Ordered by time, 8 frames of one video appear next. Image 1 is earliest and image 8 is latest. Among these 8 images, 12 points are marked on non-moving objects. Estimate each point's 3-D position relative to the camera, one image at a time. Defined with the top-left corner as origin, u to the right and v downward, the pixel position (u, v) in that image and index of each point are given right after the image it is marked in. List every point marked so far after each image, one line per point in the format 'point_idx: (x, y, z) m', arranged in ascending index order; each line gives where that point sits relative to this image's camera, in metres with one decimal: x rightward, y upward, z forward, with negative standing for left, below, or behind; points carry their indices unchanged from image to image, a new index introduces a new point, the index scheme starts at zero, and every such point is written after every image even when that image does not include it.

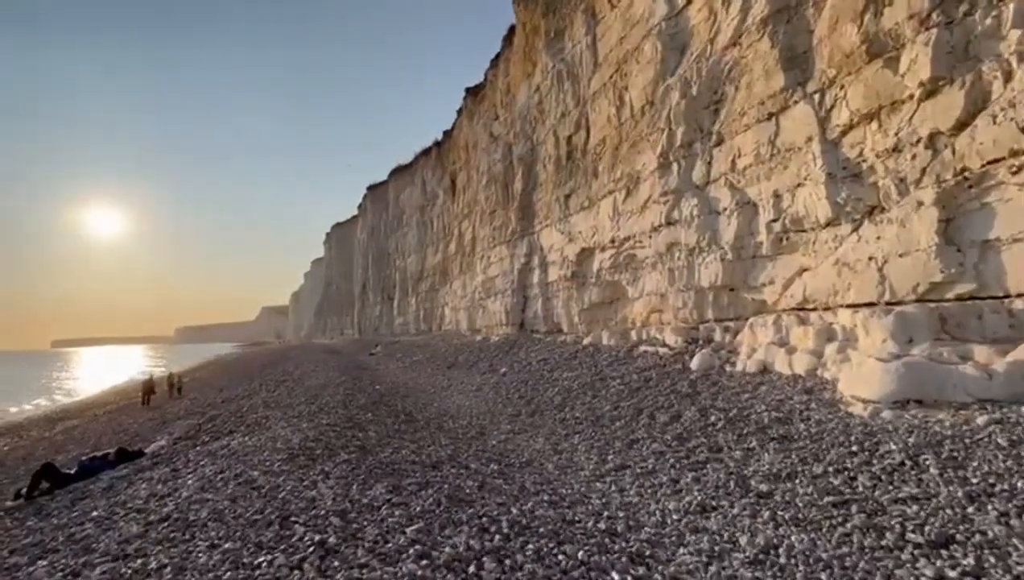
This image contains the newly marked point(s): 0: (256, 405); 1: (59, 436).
0: (-5.4, -2.5, +10.3) m
1: (-17.0, -5.5, +18.2) m
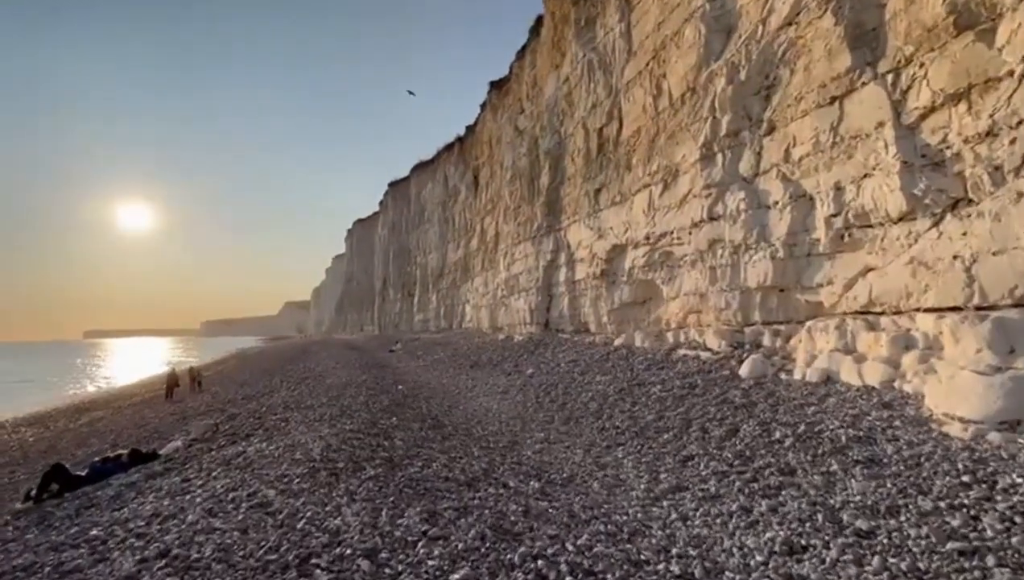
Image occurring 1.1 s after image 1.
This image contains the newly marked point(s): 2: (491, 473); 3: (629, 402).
0: (-4.8, -2.4, +9.9) m
1: (-16.1, -5.2, +18.2) m
2: (-0.2, -2.0, +5.4) m
3: (+2.1, -2.1, +8.9) m
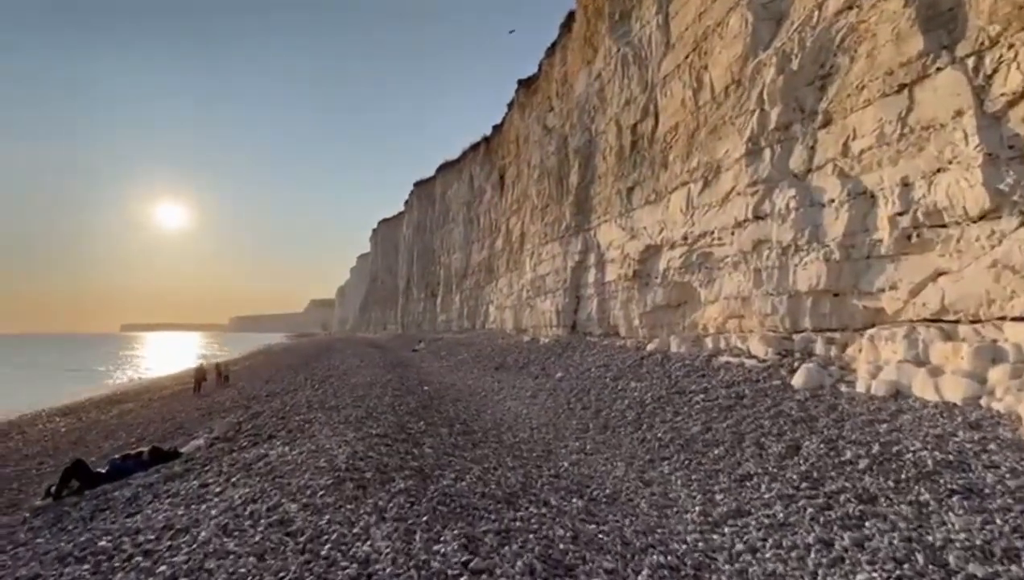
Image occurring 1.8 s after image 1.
0: (-4.2, -2.3, +9.6) m
1: (-15.2, -4.9, +18.4) m
2: (+0.2, -2.0, +4.9) m
3: (+2.7, -2.1, +8.3) m
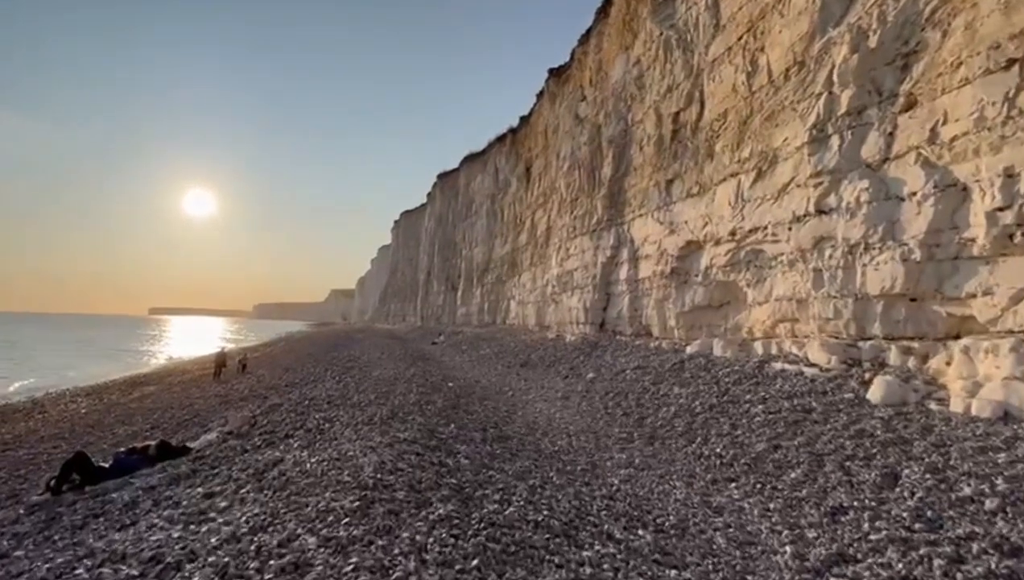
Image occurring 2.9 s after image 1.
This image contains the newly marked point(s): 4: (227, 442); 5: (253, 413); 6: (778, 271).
0: (-3.6, -2.0, +9.0) m
1: (-14.3, -4.3, +18.2) m
2: (+0.6, -1.9, +4.2) m
3: (+3.3, -2.1, +7.5) m
4: (-3.8, -2.0, +6.4) m
5: (-4.5, -2.2, +8.5) m
6: (+6.1, +0.4, +11.2) m
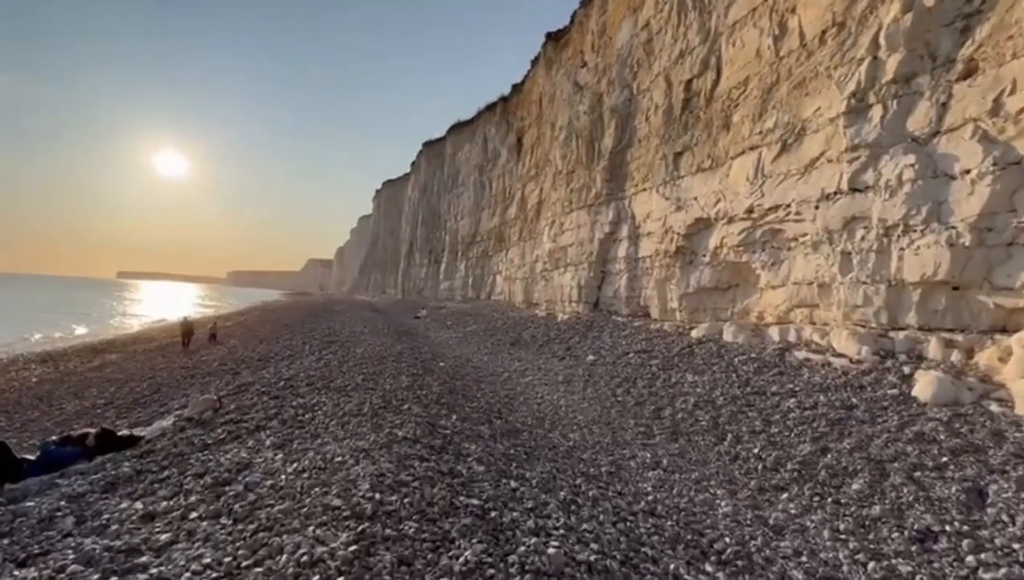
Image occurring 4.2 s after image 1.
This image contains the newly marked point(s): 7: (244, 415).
0: (-3.5, -1.5, +7.9) m
1: (-14.7, -2.9, +16.9) m
2: (+0.9, -1.7, +3.3) m
3: (+3.4, -1.8, +6.7) m
4: (-3.6, -1.5, +5.4) m
5: (-4.5, -1.6, +7.4) m
6: (+6.2, +0.8, +10.5) m
7: (-3.2, -1.5, +5.9) m
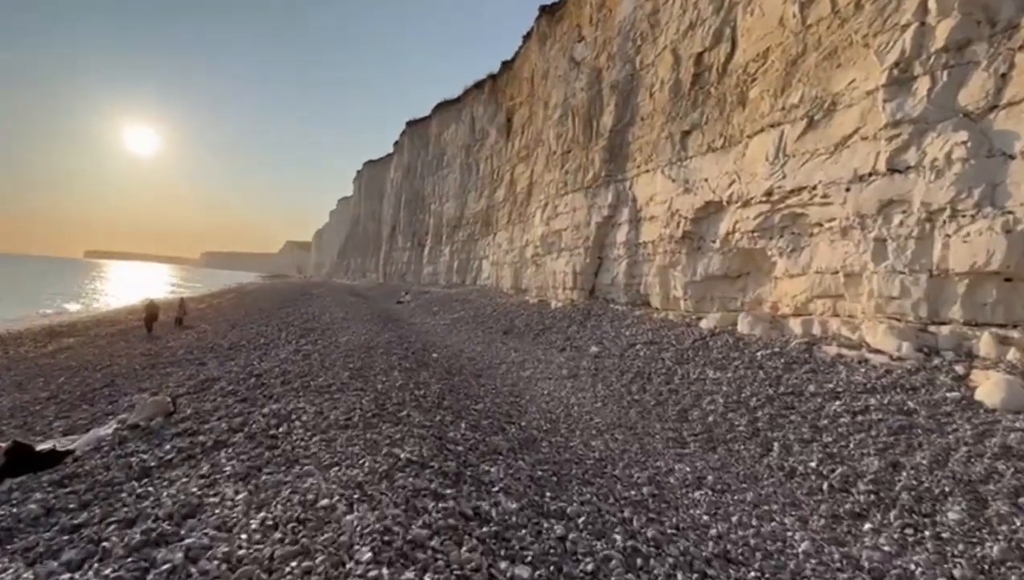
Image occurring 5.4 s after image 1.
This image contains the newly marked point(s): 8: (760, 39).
0: (-3.4, -1.2, +6.9) m
1: (-14.9, -2.2, +15.4) m
2: (+1.1, -1.7, +2.4) m
3: (+3.5, -1.6, +5.9) m
4: (-3.4, -1.3, +4.3) m
5: (-4.3, -1.3, +6.3) m
6: (+6.2, +1.0, +9.7) m
7: (-3.0, -1.3, +4.8) m
8: (+6.0, +6.0, +11.7) m
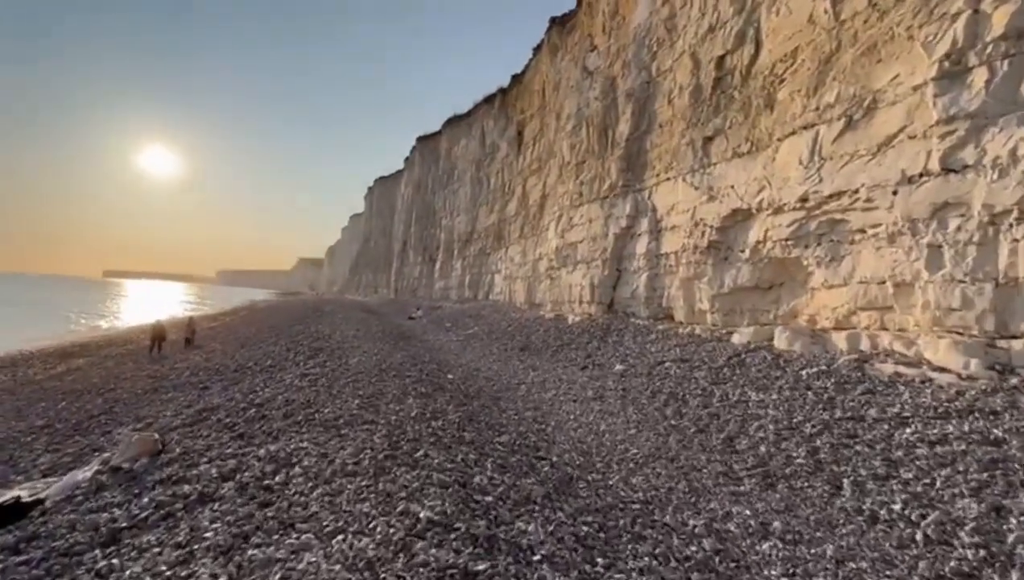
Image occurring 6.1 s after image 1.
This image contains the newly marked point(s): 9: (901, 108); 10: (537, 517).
0: (-3.1, -1.4, +6.3) m
1: (-14.4, -2.8, +15.0) m
2: (+1.4, -1.7, +1.7) m
3: (+3.8, -1.8, +5.2) m
4: (-3.1, -1.5, +3.7) m
5: (-4.0, -1.6, +5.7) m
6: (+6.6, +0.8, +9.0) m
7: (-2.8, -1.5, +4.2) m
8: (+6.3, +5.8, +11.1) m
9: (+6.7, +3.1, +8.4) m
10: (+0.1, -1.5, +3.6) m
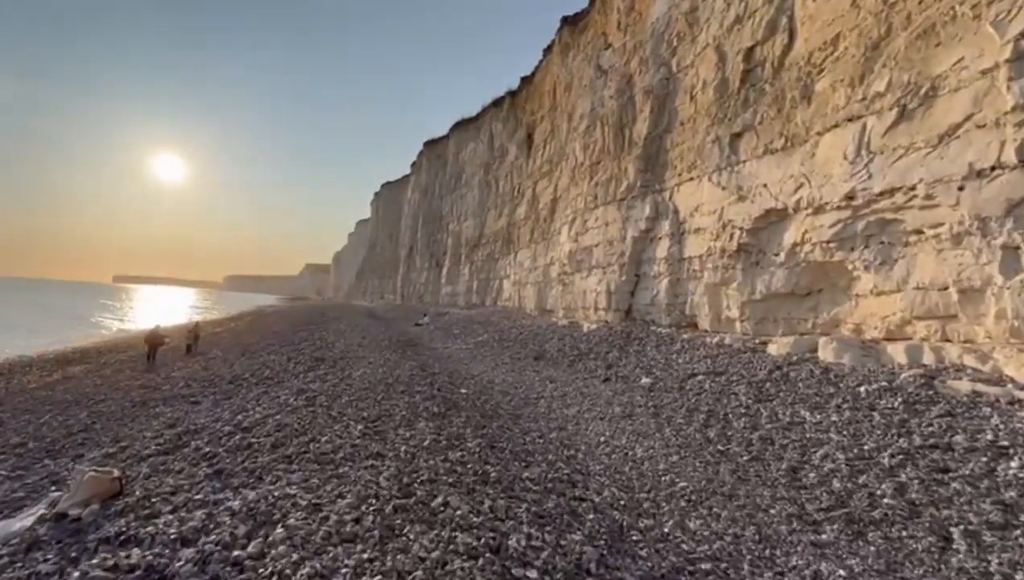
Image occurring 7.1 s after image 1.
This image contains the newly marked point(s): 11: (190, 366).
0: (-2.8, -1.5, +5.5) m
1: (-14.0, -3.0, +14.3) m
2: (+1.6, -1.7, +0.9) m
3: (+4.1, -1.8, +4.3) m
4: (-2.9, -1.6, +2.9) m
5: (-3.7, -1.6, +4.9) m
6: (+6.9, +0.7, +8.1) m
7: (-2.5, -1.5, +3.4) m
8: (+6.7, +5.6, +10.3) m
9: (+7.0, +3.0, +7.5) m
10: (+0.4, -1.6, +2.8) m
11: (-9.7, -2.3, +14.8) m
